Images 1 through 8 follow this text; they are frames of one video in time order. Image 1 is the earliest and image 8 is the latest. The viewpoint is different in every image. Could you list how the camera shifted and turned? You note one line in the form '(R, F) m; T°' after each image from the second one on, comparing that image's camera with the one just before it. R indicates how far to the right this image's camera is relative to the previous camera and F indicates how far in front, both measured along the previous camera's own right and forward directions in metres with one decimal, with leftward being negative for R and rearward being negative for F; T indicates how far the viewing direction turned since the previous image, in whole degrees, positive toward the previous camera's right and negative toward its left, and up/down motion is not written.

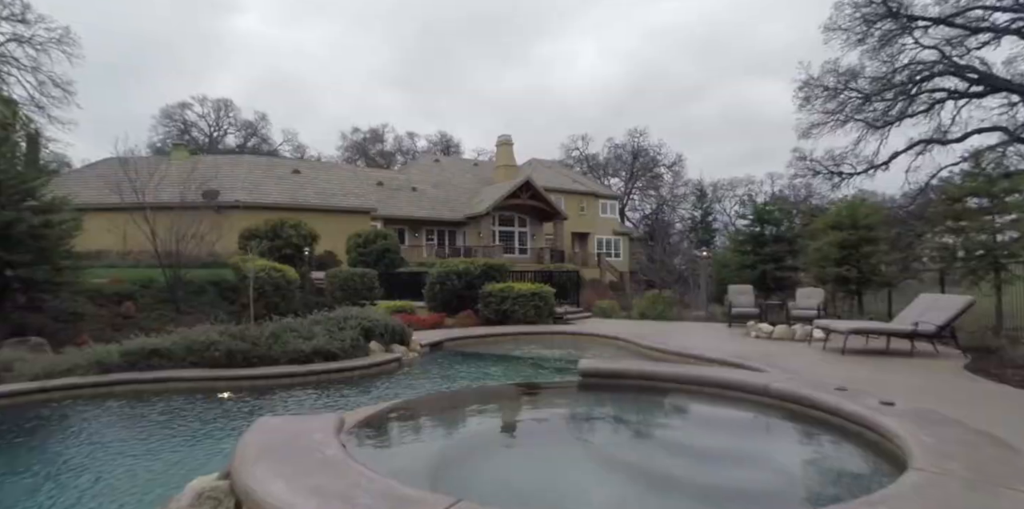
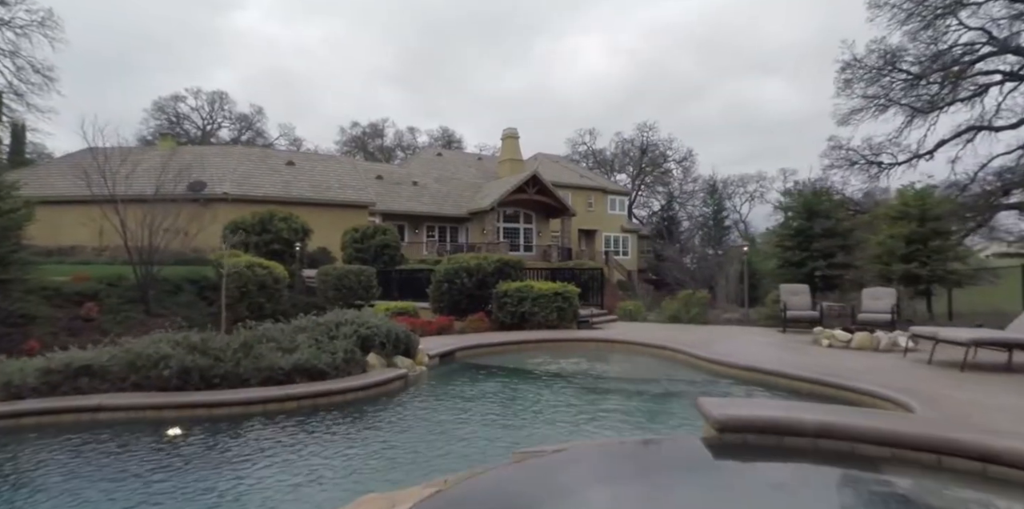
(-0.4, +1.9) m; 0°
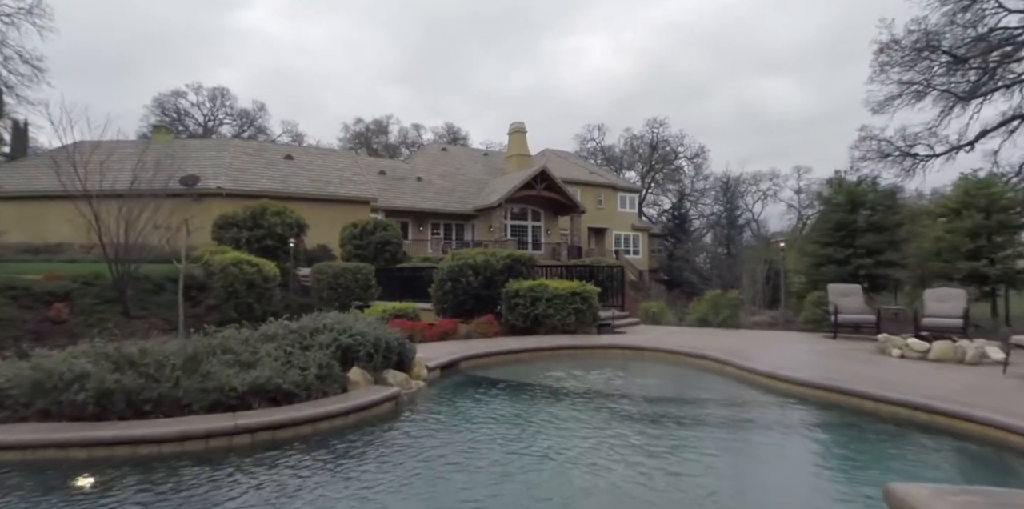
(-0.1, +1.4) m; -1°
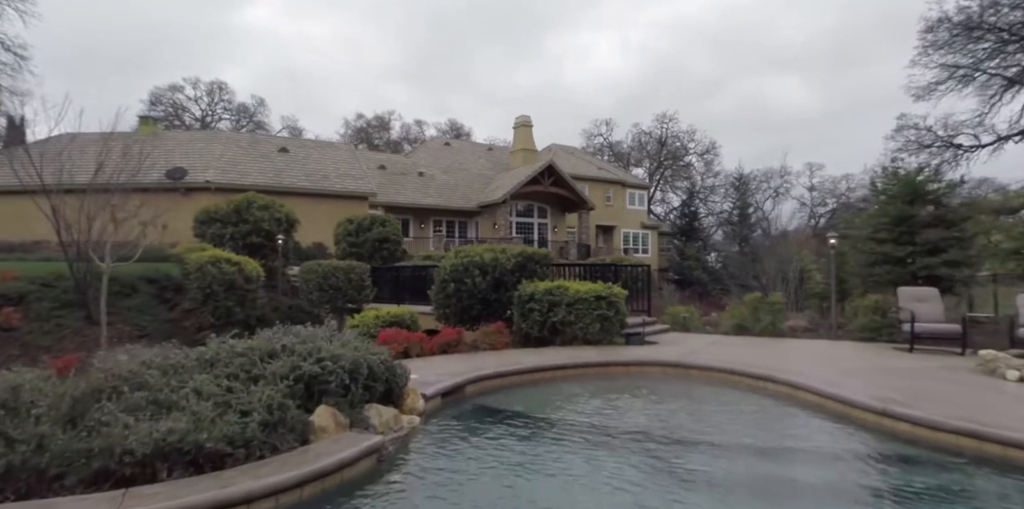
(-0.2, +1.6) m; 0°
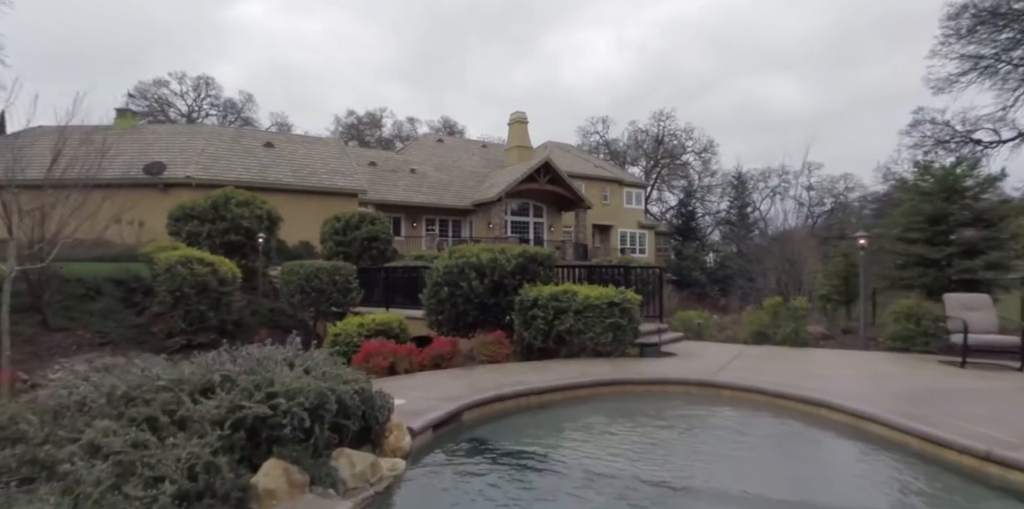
(-0.1, +1.1) m; +1°
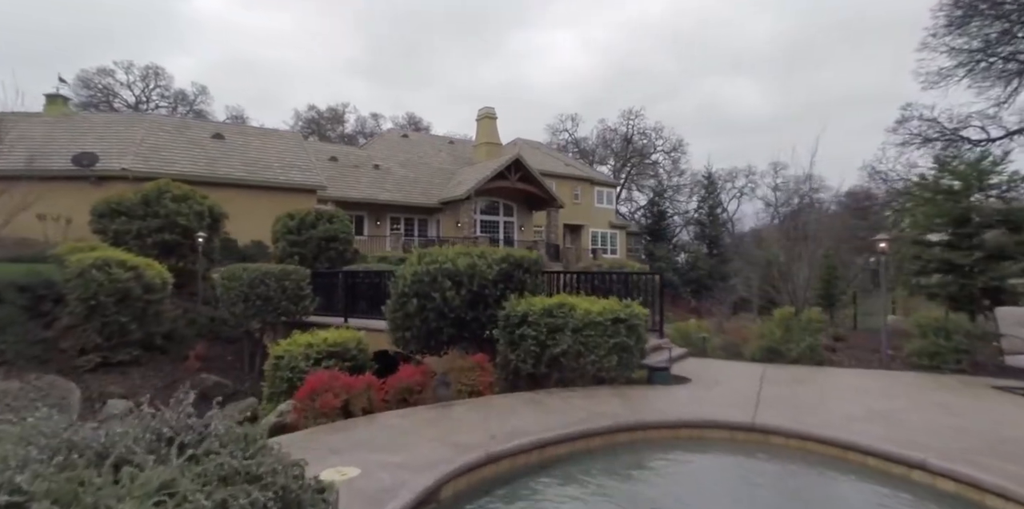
(-0.2, +1.5) m; +3°
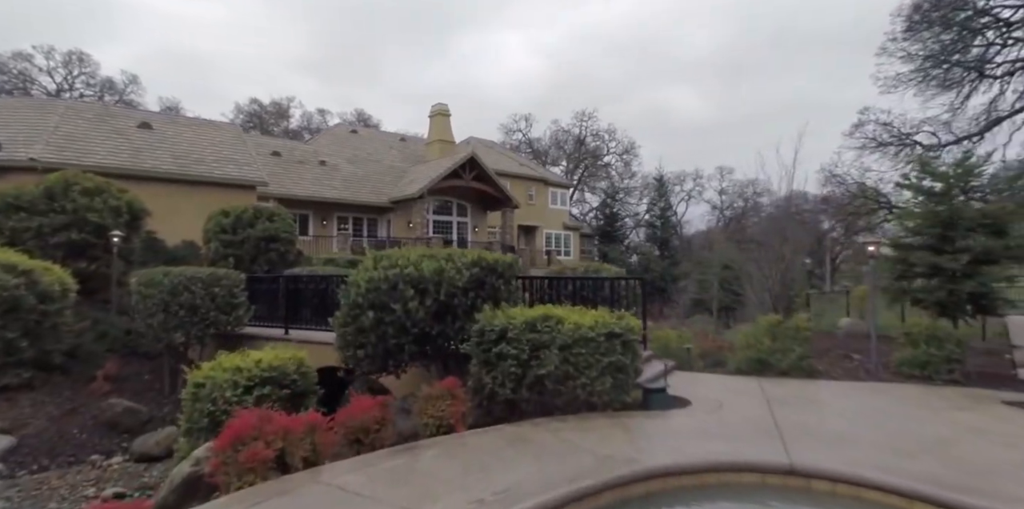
(-0.3, +1.1) m; +5°
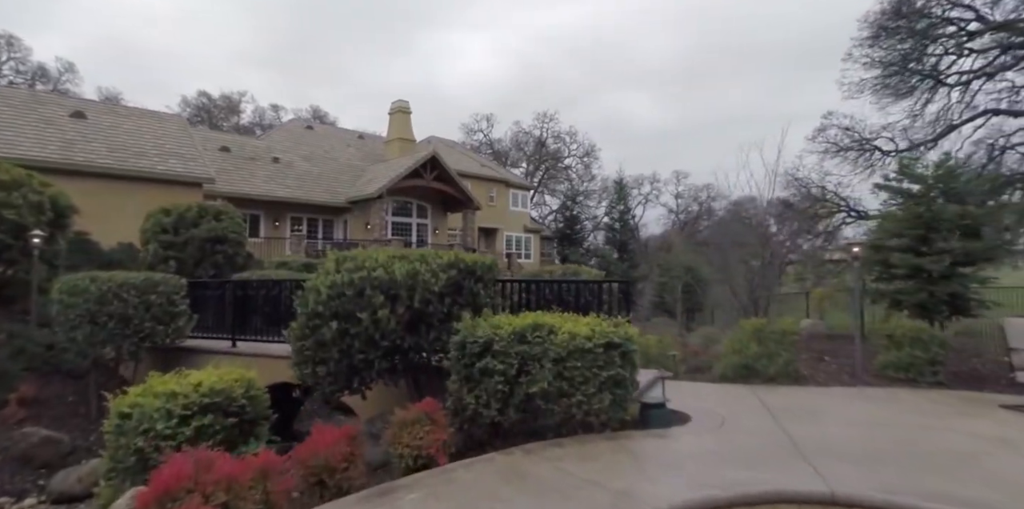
(-0.2, +0.7) m; +4°
